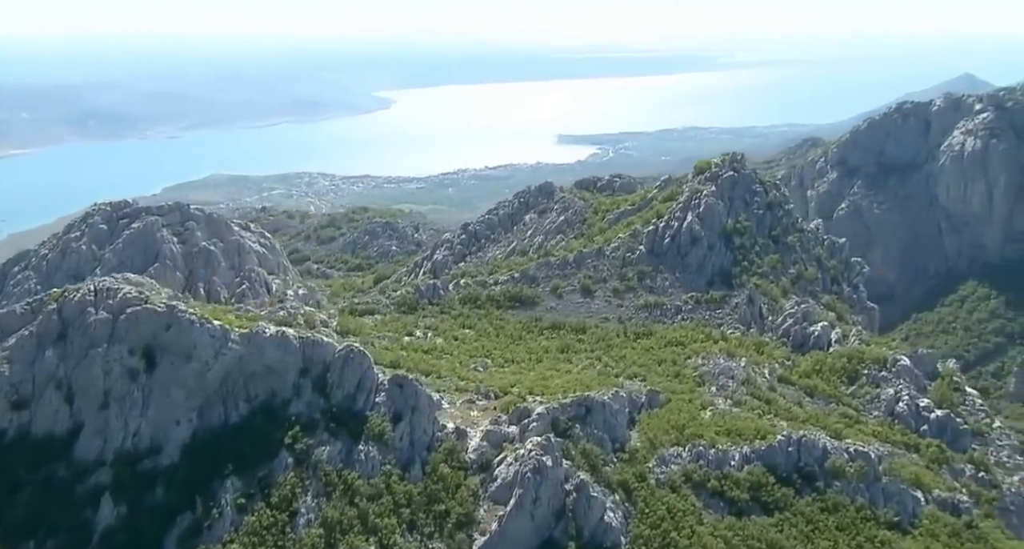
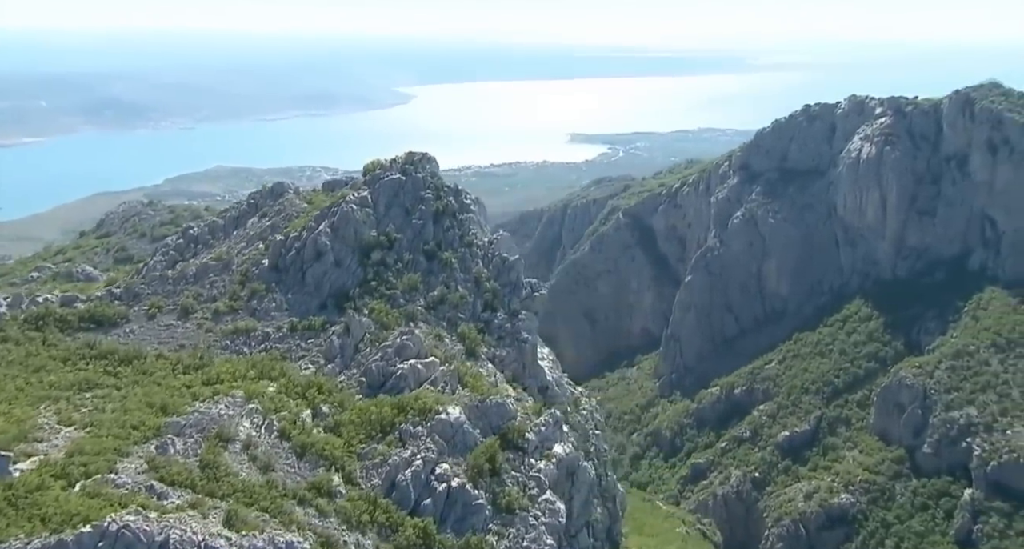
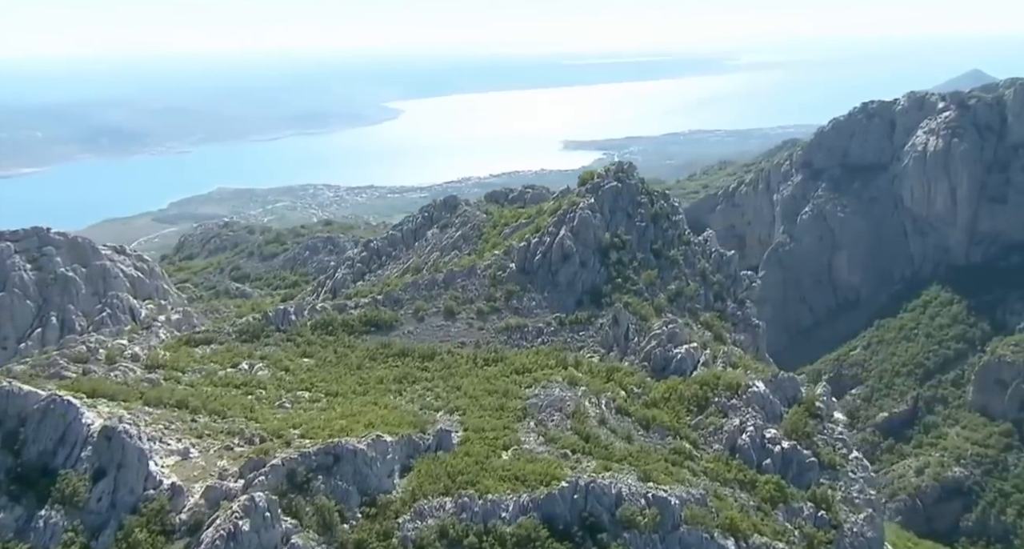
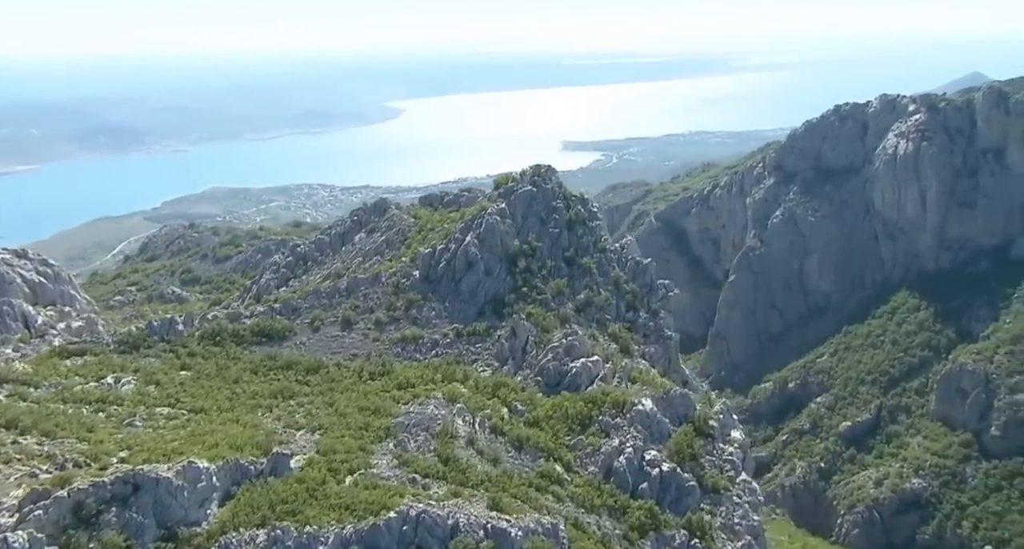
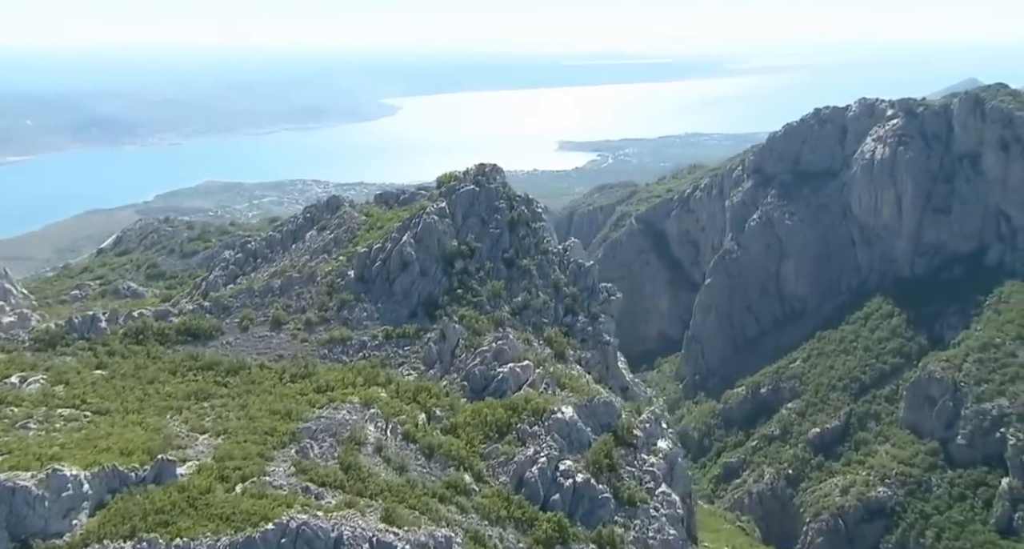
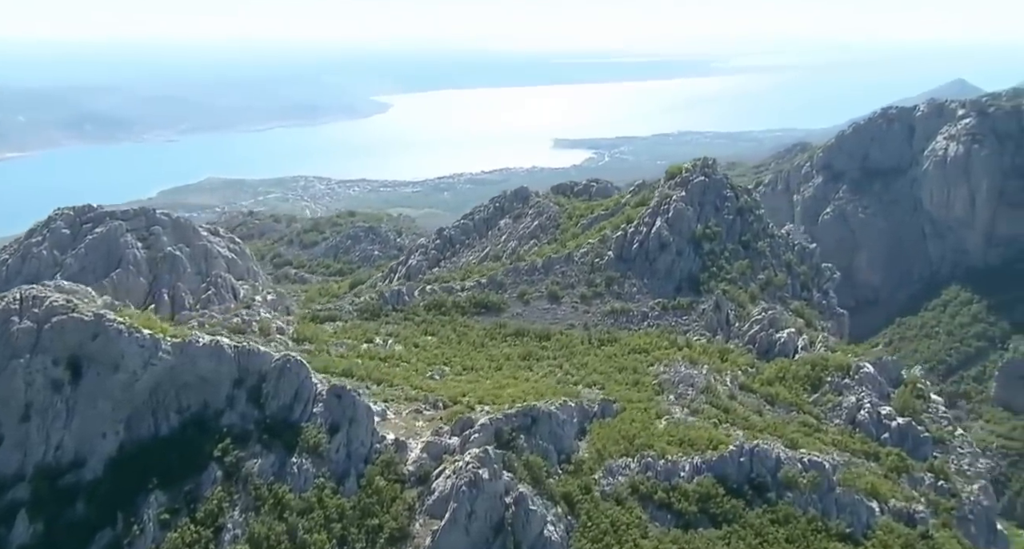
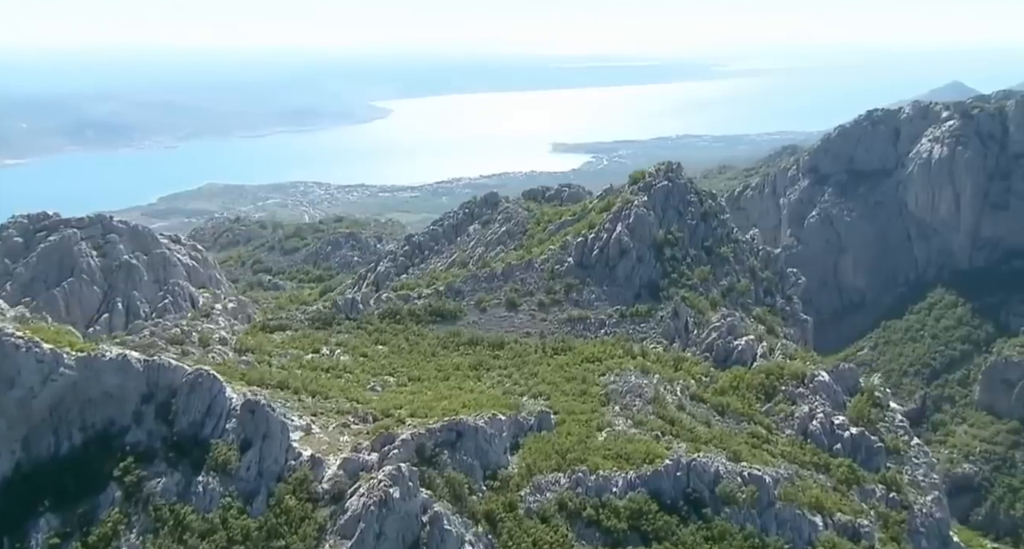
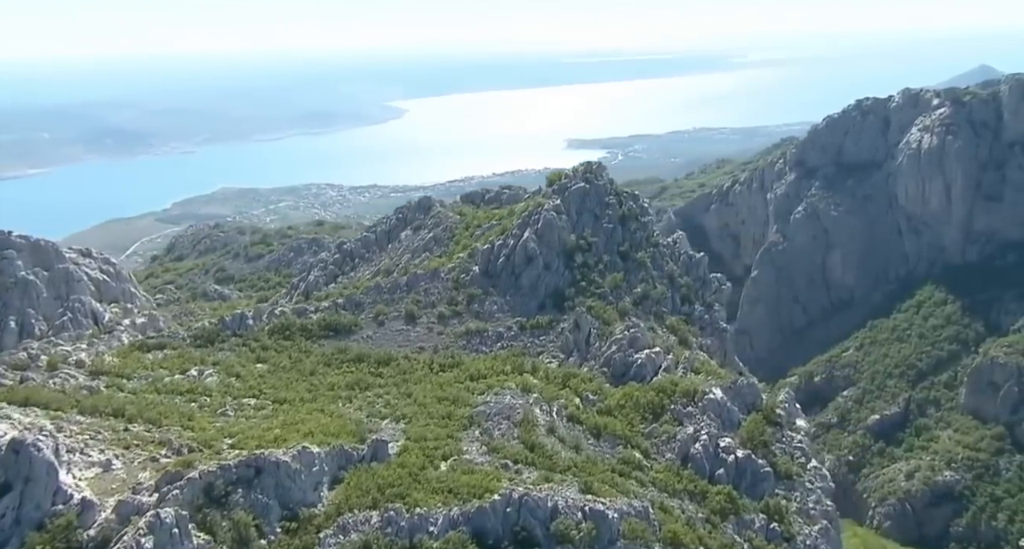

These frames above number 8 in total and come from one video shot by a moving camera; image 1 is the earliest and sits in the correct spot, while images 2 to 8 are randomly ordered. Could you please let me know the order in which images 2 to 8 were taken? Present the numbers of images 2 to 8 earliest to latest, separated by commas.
6, 7, 3, 8, 4, 5, 2
